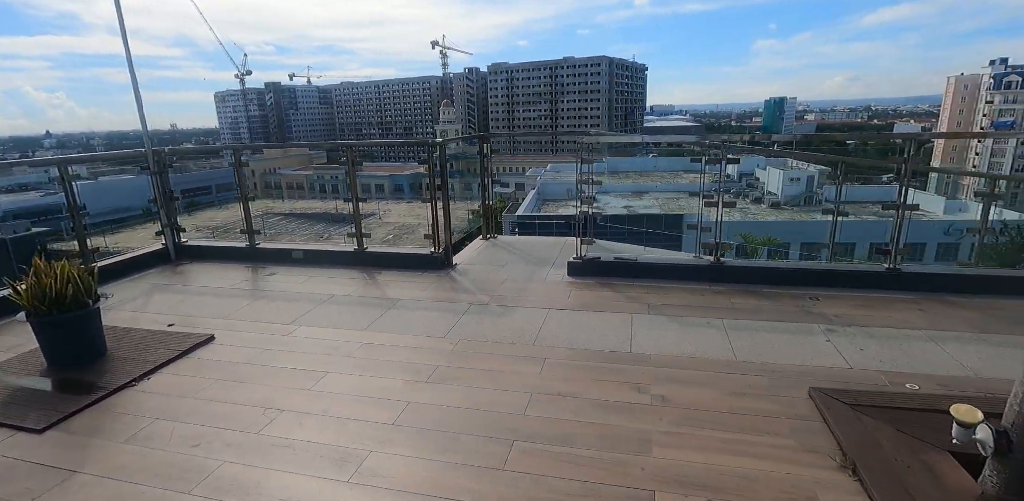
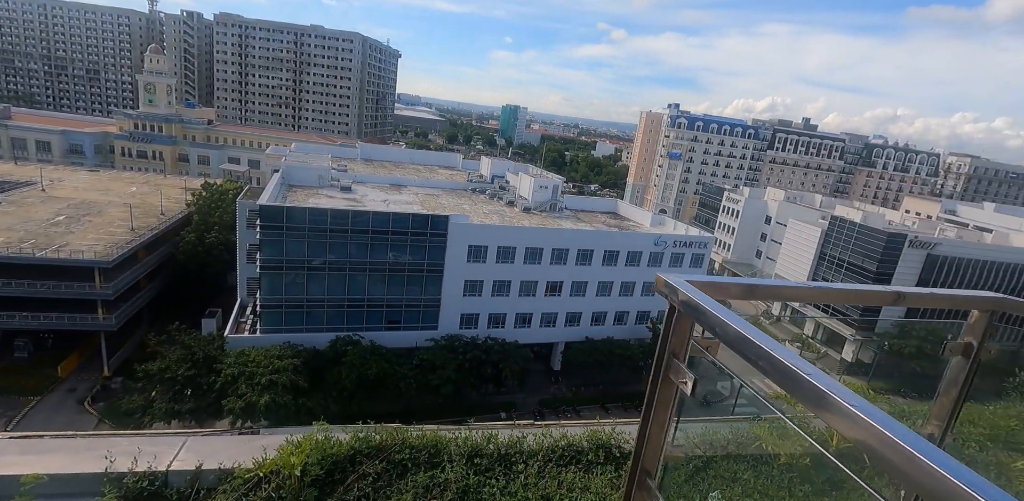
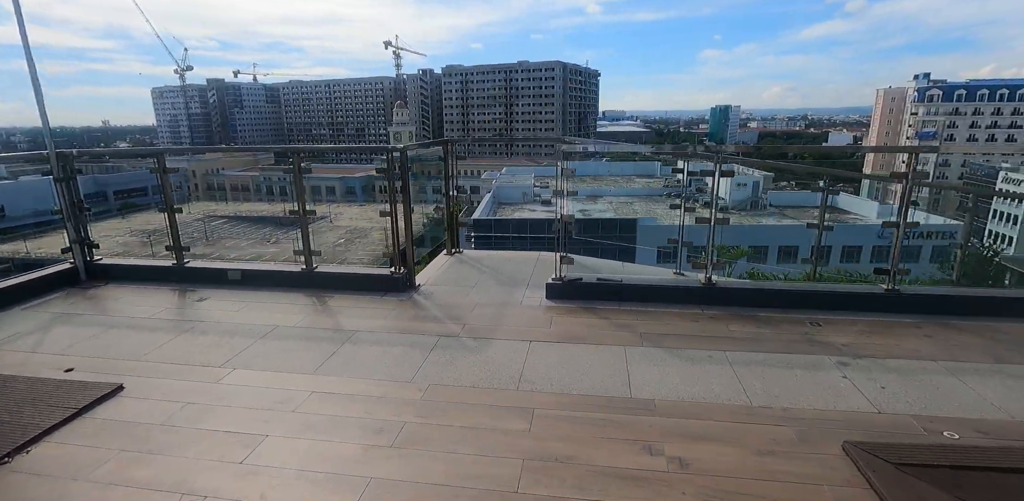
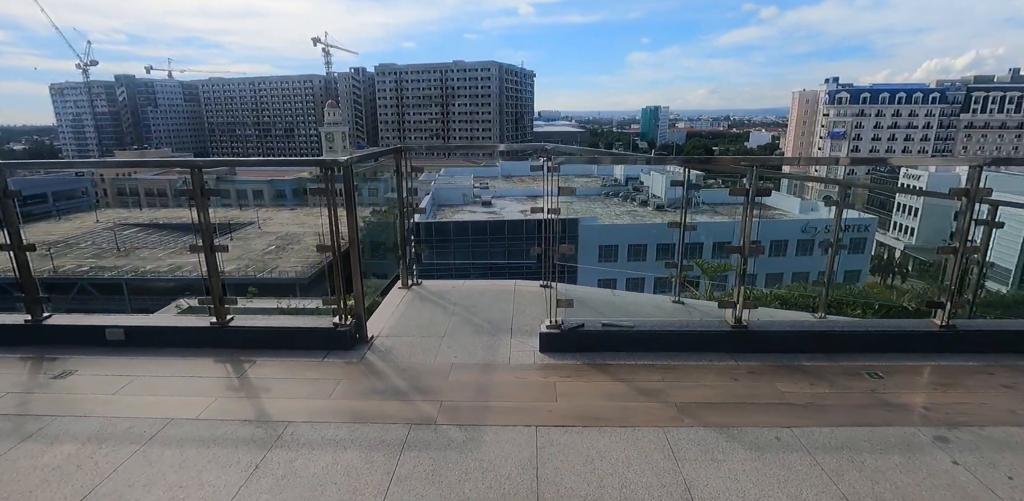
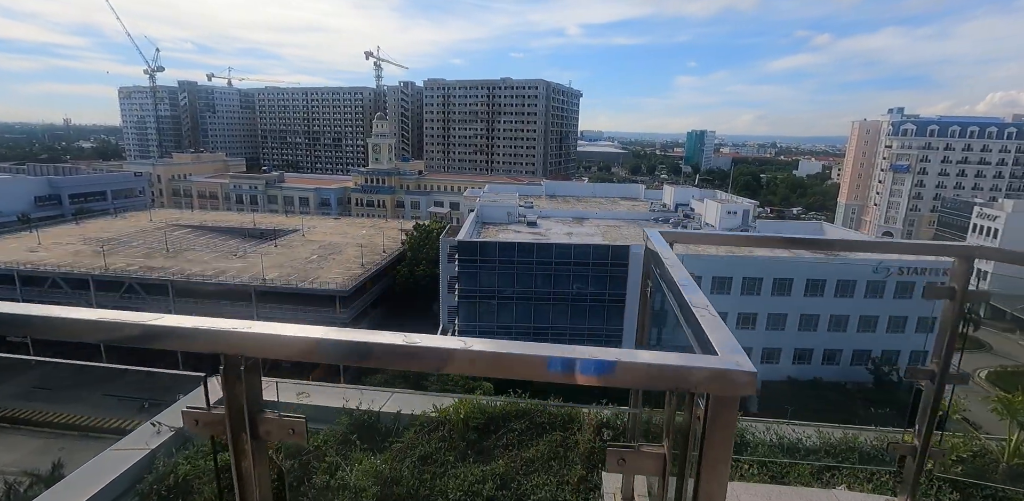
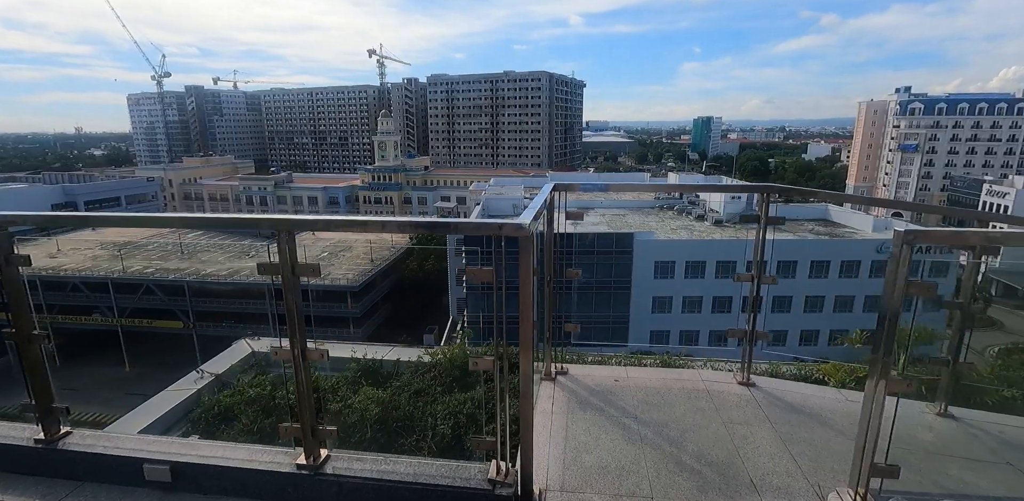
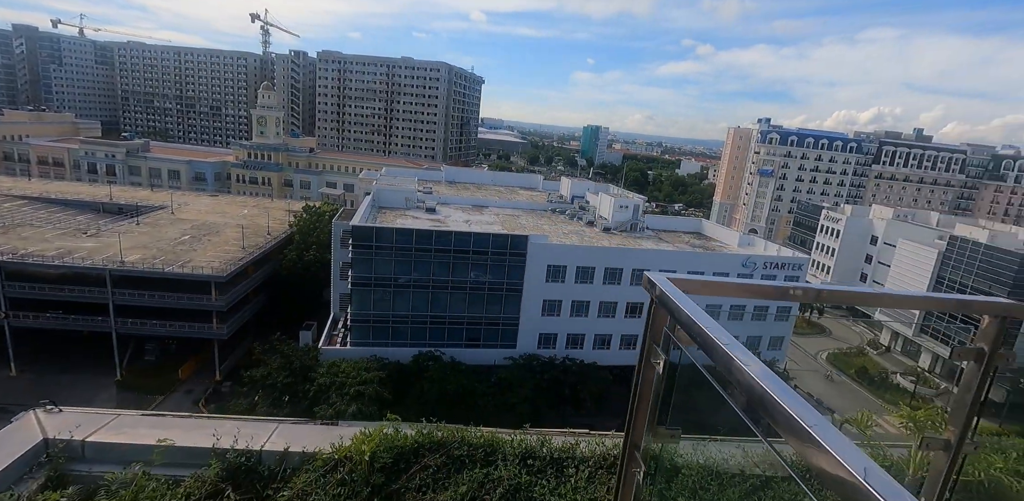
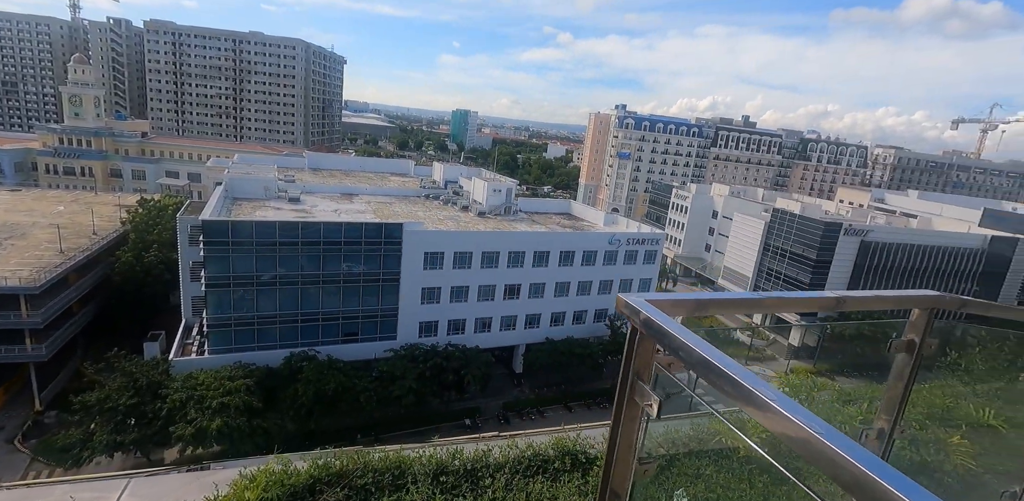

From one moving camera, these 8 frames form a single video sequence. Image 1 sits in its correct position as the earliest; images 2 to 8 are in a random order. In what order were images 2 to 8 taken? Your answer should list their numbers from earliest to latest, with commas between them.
3, 4, 6, 5, 7, 2, 8
